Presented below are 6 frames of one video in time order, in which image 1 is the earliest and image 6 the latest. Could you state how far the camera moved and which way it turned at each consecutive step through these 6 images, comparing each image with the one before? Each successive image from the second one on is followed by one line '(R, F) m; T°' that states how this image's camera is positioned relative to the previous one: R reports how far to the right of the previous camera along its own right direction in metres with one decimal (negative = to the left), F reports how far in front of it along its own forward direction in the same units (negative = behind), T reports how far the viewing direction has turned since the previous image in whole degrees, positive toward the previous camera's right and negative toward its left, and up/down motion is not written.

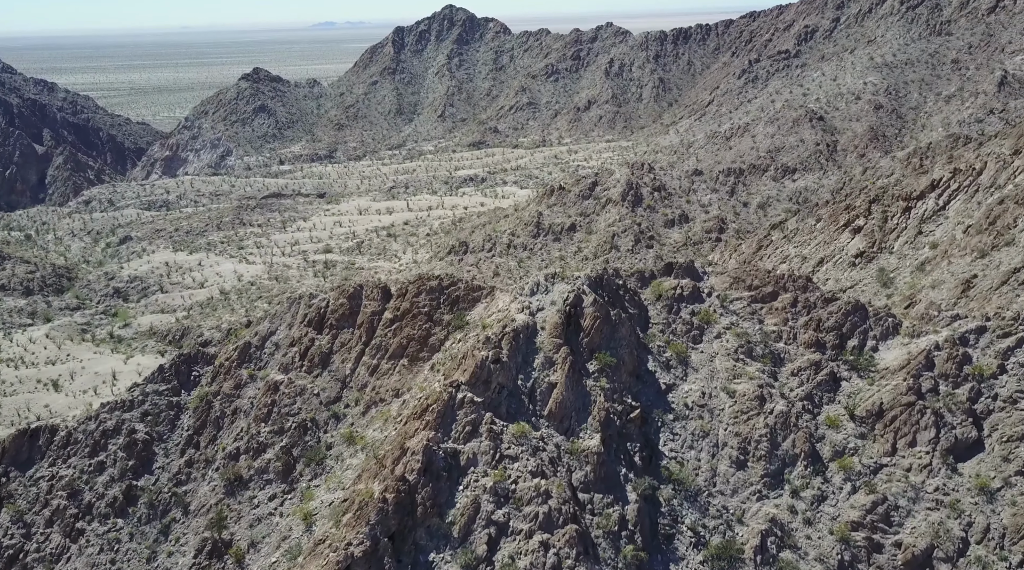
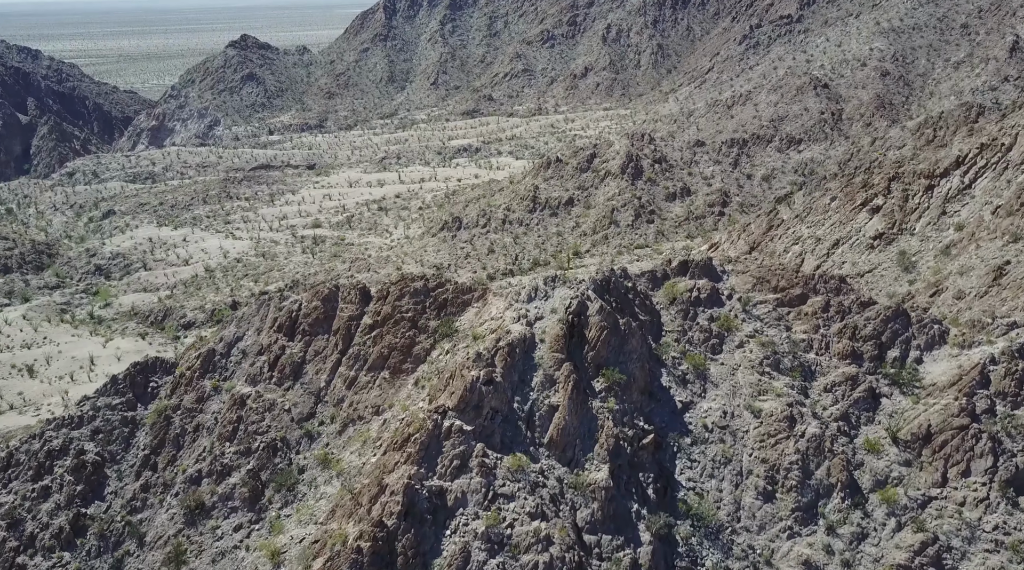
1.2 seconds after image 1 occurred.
(0.0, +3.4) m; 0°
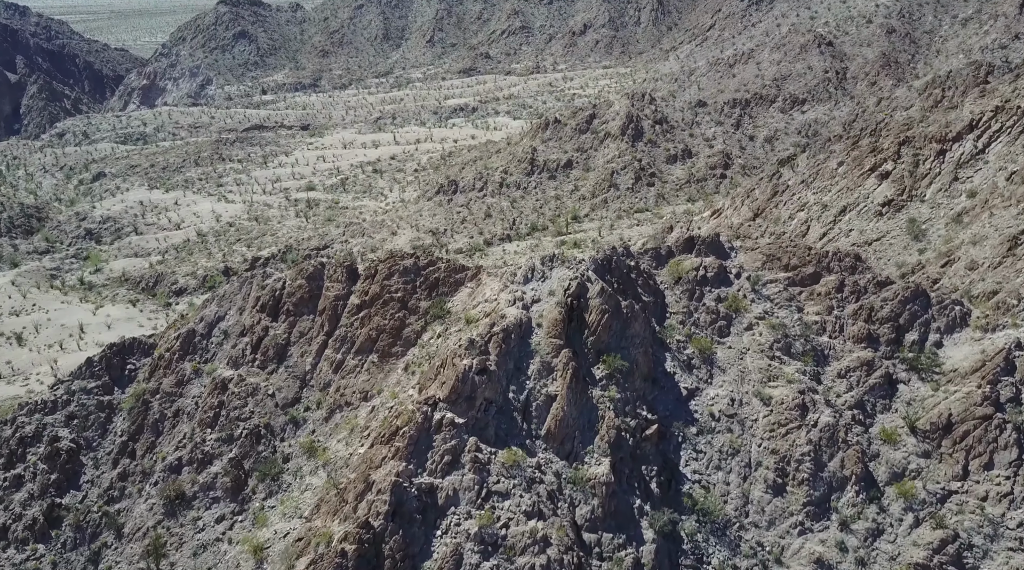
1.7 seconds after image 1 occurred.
(+0.1, +1.4) m; 0°
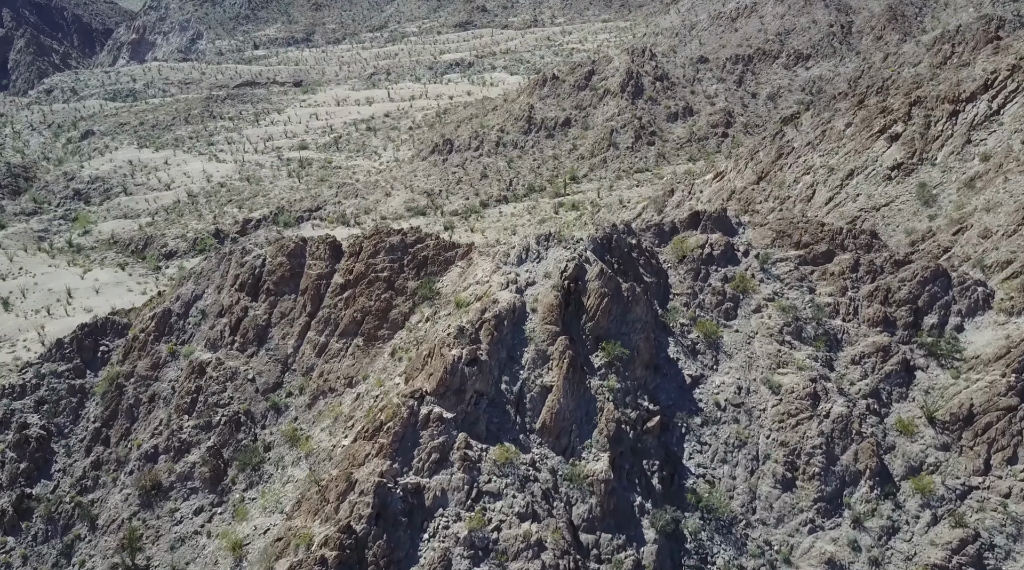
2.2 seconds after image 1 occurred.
(+0.1, +1.4) m; 0°
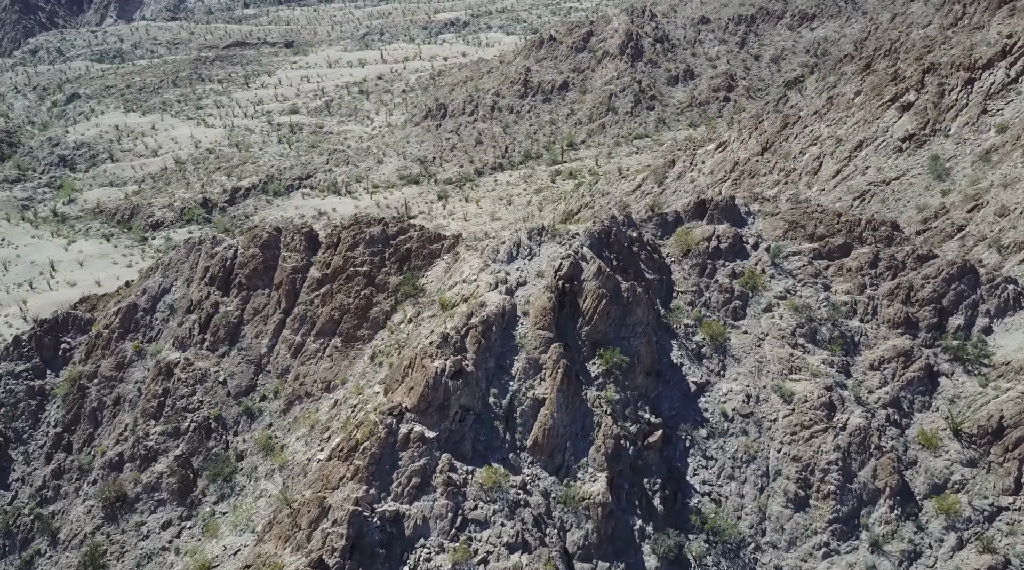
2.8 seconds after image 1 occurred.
(+0.2, +1.8) m; 0°
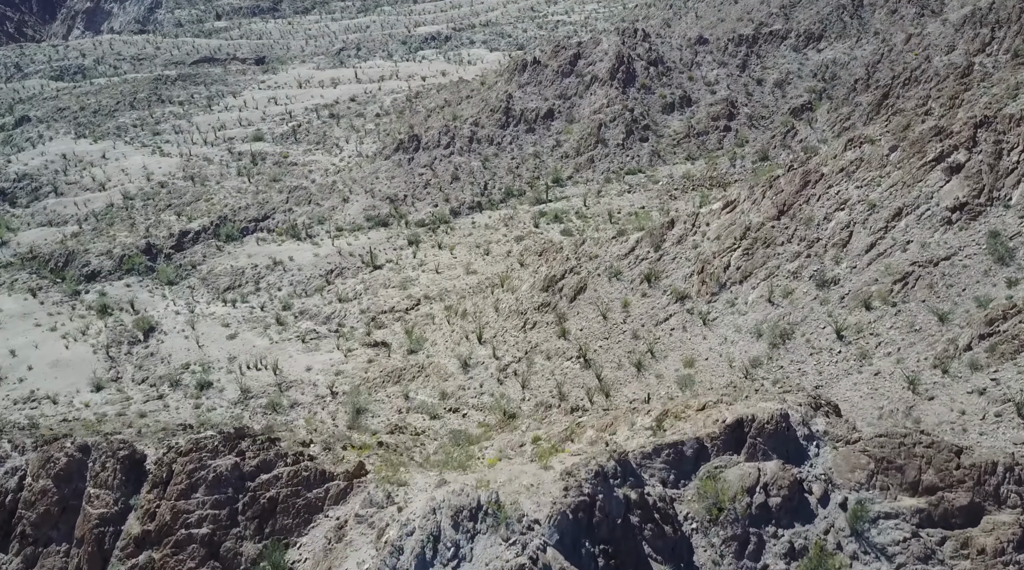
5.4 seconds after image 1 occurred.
(+0.8, +8.1) m; 0°
